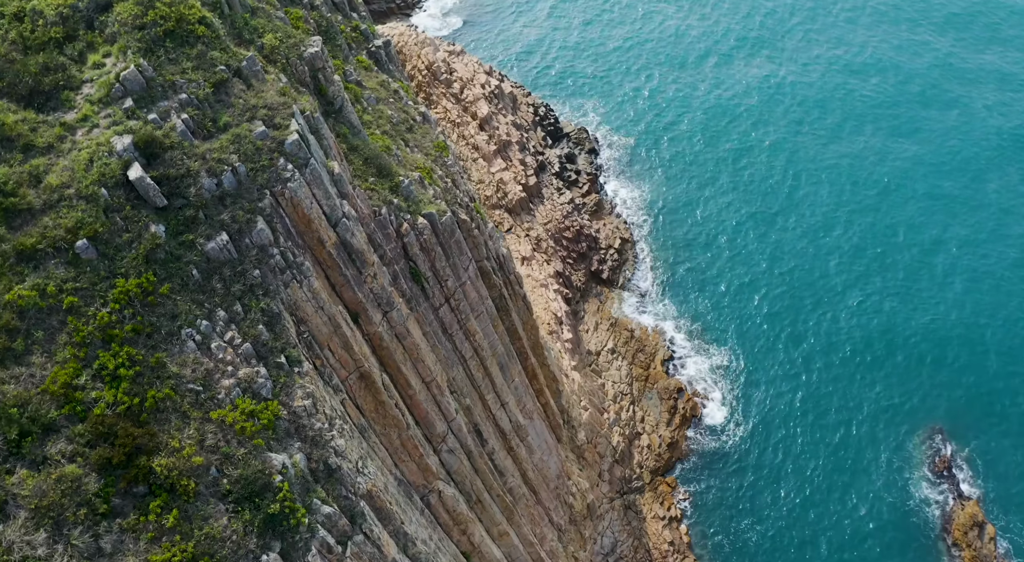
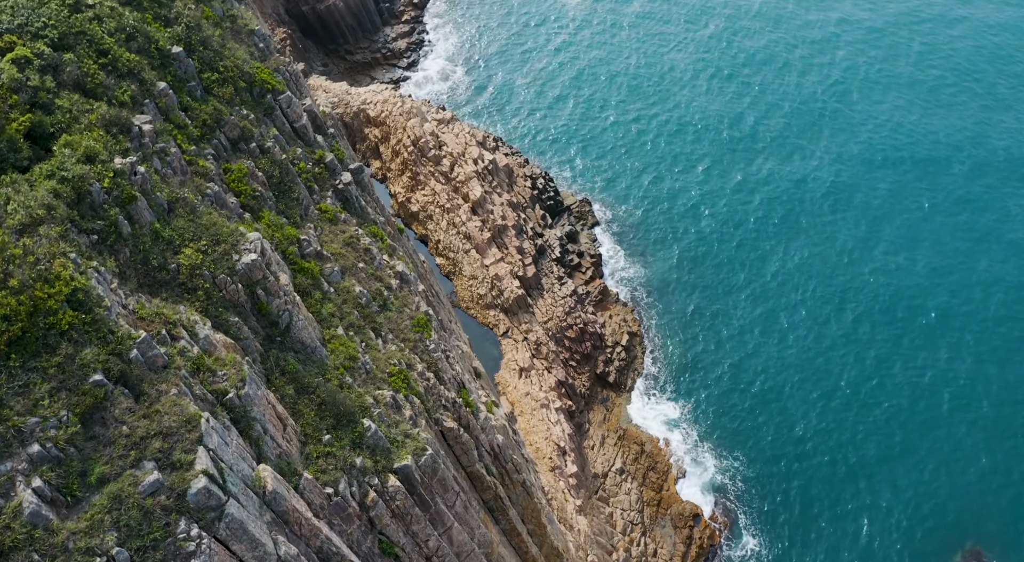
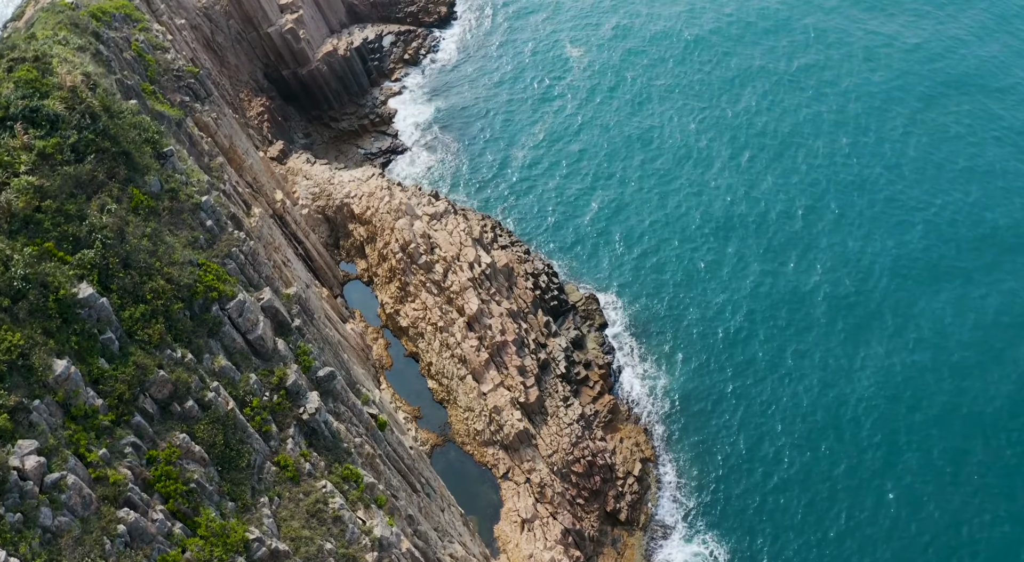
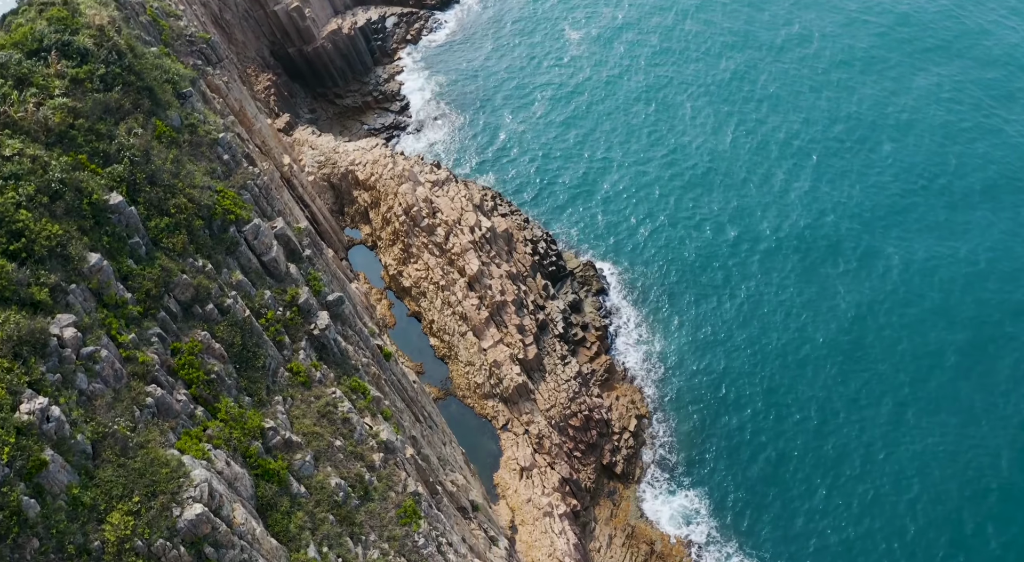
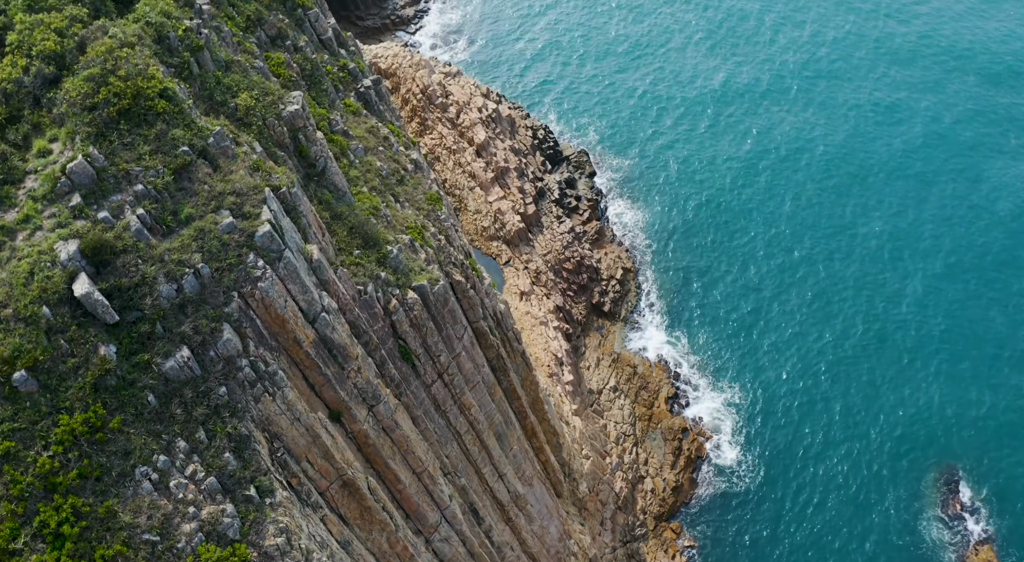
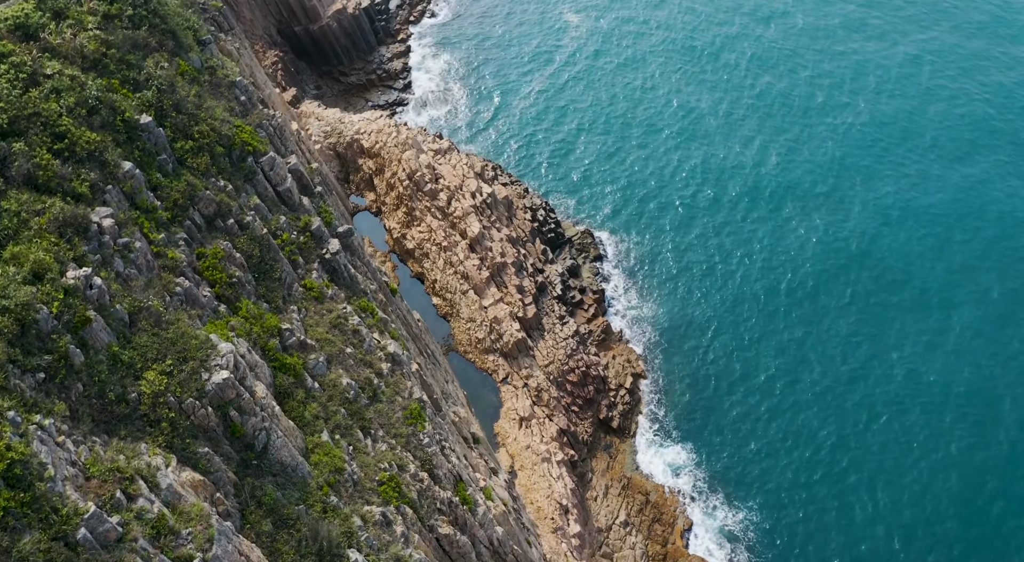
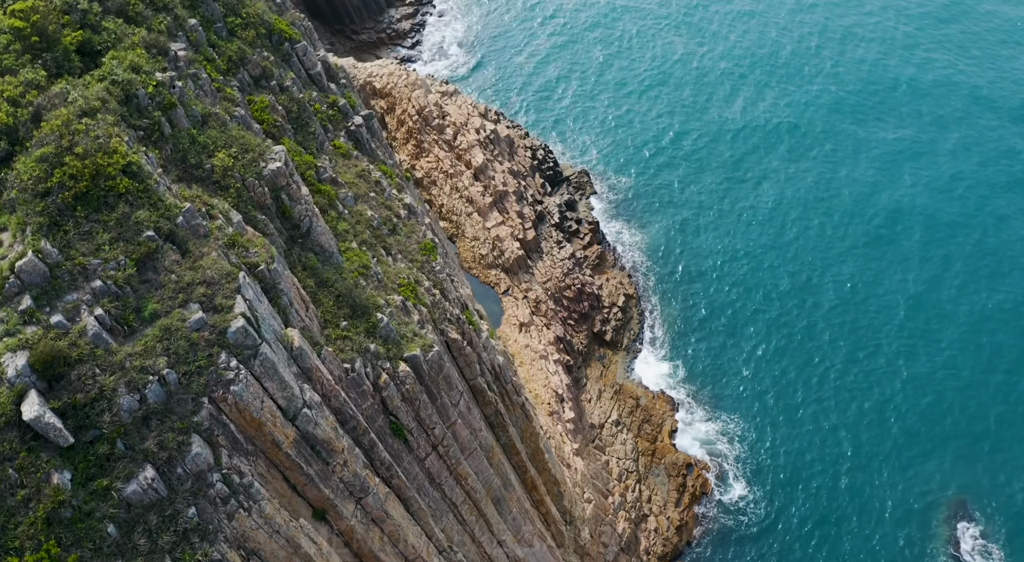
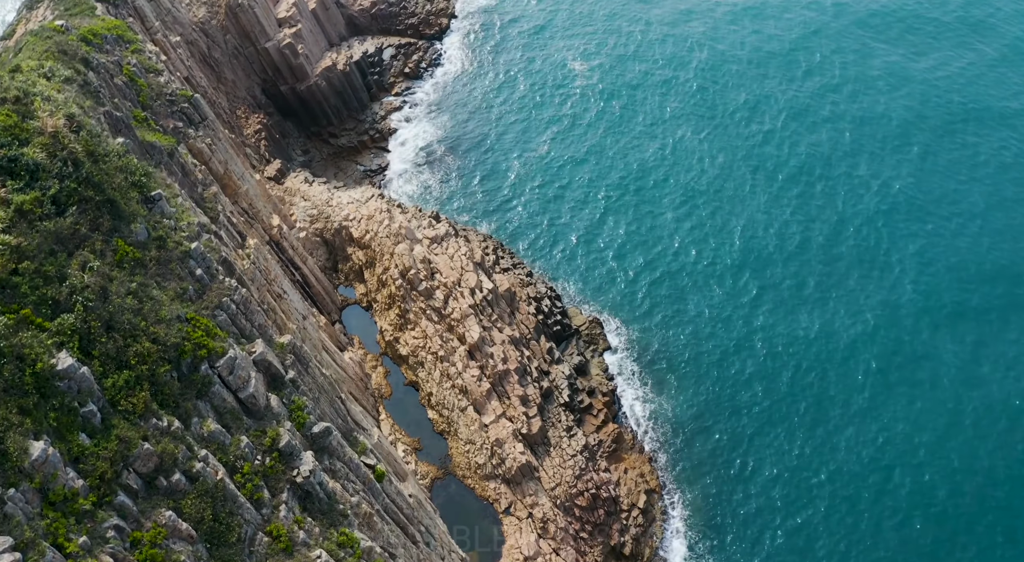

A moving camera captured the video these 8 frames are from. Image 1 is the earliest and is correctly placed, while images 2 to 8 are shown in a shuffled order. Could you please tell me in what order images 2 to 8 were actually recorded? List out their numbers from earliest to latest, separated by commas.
5, 7, 2, 6, 4, 3, 8
